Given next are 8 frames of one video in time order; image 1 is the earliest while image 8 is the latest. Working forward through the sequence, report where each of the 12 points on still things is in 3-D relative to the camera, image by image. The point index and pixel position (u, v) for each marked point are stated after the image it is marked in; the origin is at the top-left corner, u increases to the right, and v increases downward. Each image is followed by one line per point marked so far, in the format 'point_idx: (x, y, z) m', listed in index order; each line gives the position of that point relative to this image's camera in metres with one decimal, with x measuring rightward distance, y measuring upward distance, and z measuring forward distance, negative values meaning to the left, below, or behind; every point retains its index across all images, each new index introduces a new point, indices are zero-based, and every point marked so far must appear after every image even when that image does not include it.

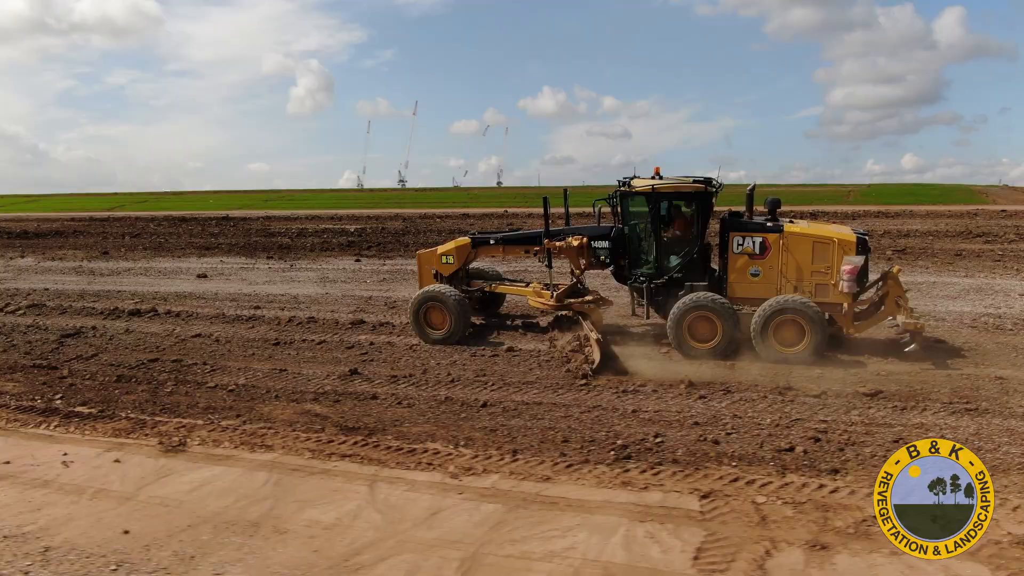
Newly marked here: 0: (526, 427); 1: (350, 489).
0: (+0.1, -1.2, +6.9) m
1: (-1.1, -1.4, +5.6) m
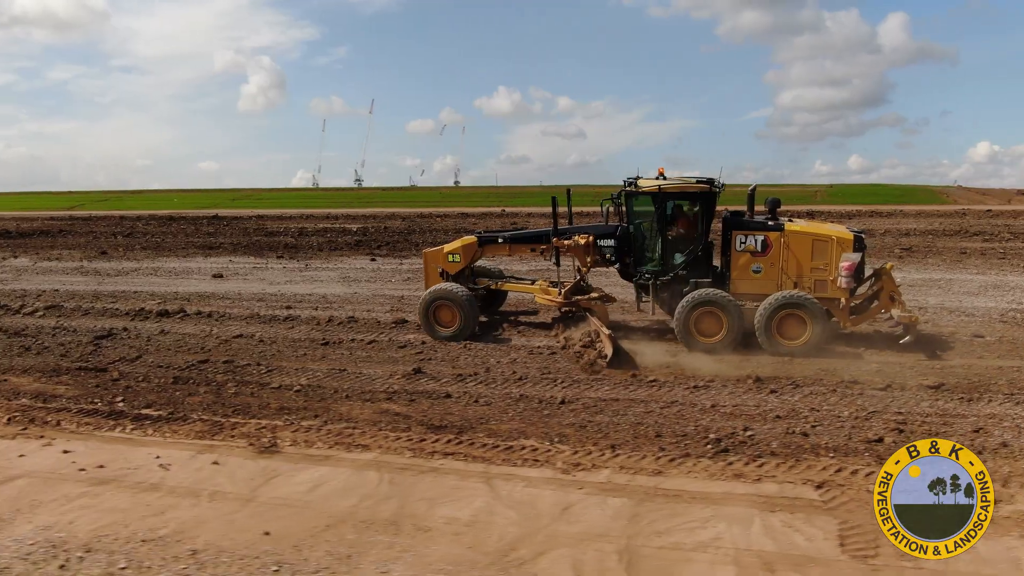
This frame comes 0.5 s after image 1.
0: (+0.9, -1.2, +7.0) m
1: (-0.3, -1.4, +5.7) m
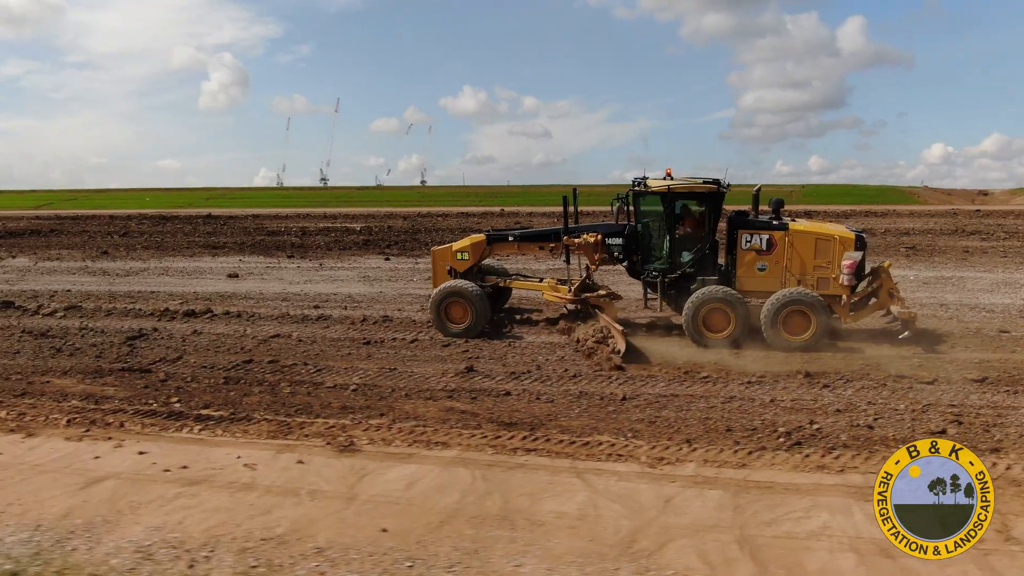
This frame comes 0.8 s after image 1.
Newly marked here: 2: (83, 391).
0: (+1.5, -1.2, +7.1) m
1: (+0.4, -1.4, +5.8) m
2: (-4.4, -1.1, +8.1) m
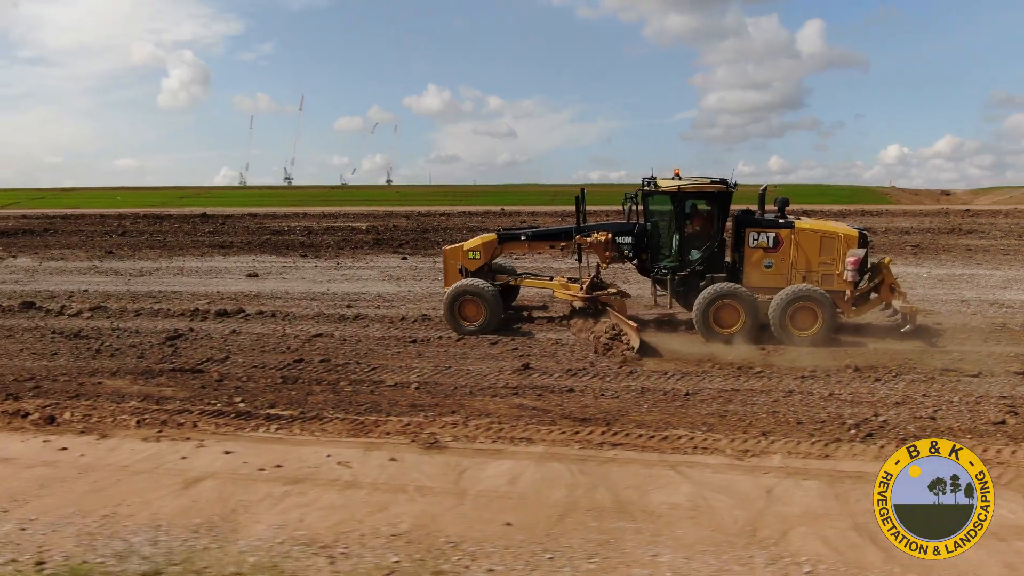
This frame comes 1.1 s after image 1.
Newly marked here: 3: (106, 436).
0: (+2.2, -1.1, +7.3) m
1: (+1.1, -1.4, +5.9) m
2: (-3.8, -1.1, +8.0) m
3: (-3.5, -1.3, +6.8) m
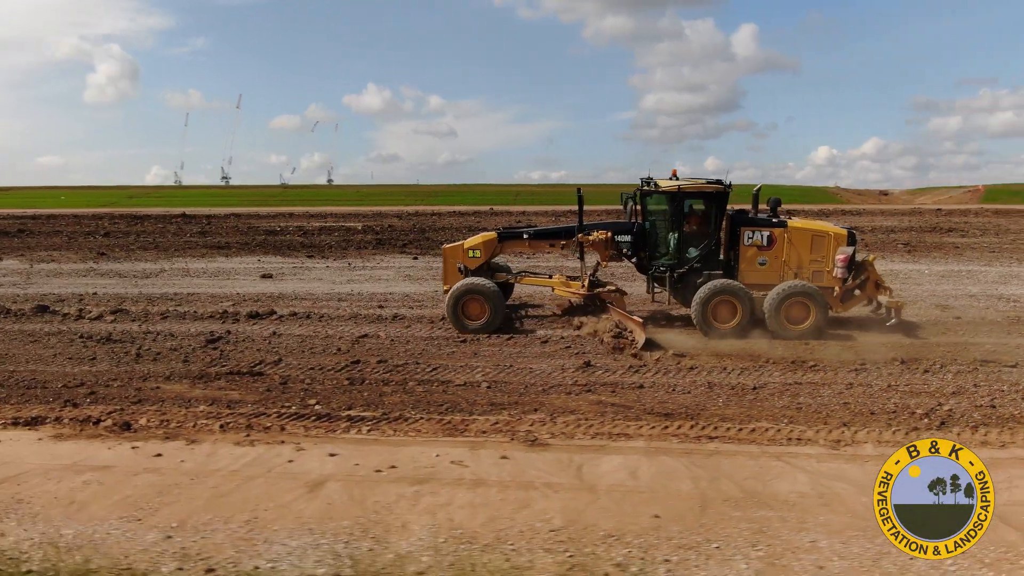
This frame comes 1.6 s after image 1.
0: (+2.9, -1.1, +7.6) m
1: (+2.0, -1.4, +6.1) m
2: (-3.0, -1.1, +7.9) m
3: (-2.6, -1.3, +6.6) m
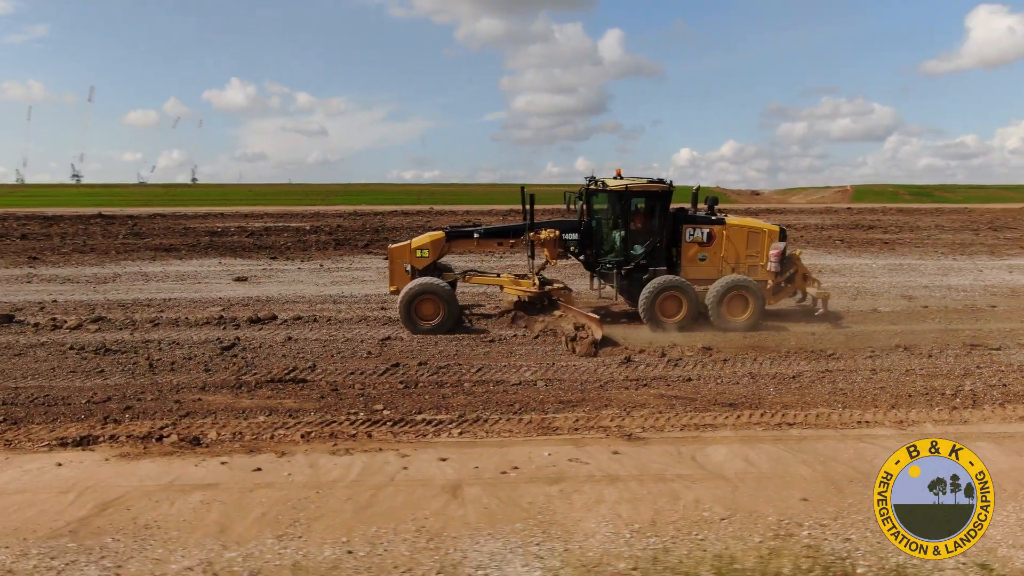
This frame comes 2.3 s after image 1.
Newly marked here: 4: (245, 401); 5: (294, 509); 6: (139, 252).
0: (+3.6, -1.0, +8.1) m
1: (+2.9, -1.3, +6.5) m
2: (-2.4, -1.1, +7.4) m
3: (-1.8, -1.3, +6.3) m
4: (-2.5, -1.1, +7.5) m
5: (-1.4, -1.4, +5.2) m
6: (-7.0, +0.7, +14.8) m
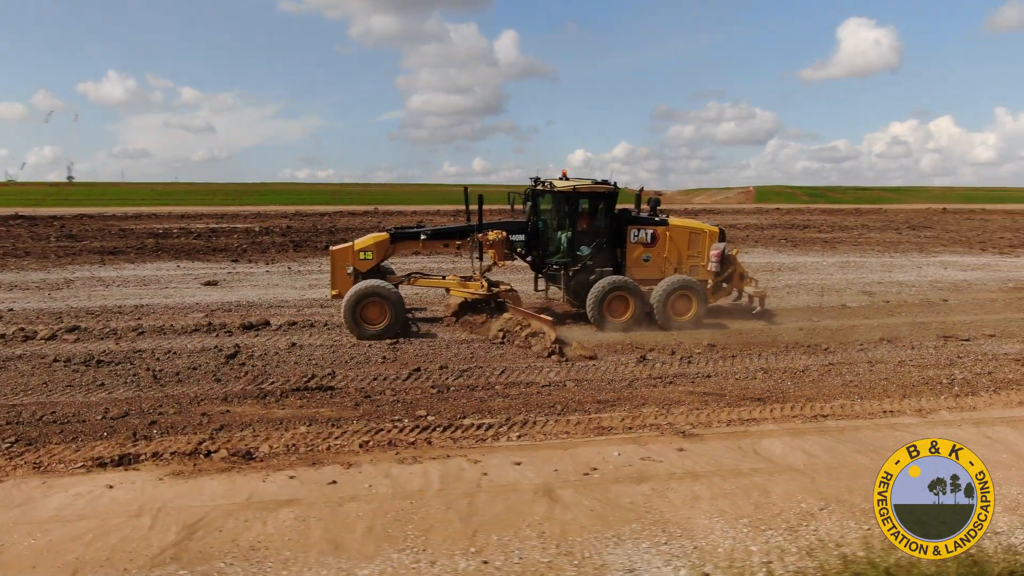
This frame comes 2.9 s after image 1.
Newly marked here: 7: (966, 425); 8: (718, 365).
0: (+3.8, -1.0, +8.5) m
1: (+3.4, -1.3, +6.9) m
2: (-2.0, -1.1, +7.1) m
3: (-1.2, -1.3, +6.1) m
4: (-2.1, -1.1, +7.2) m
5: (-0.7, -1.5, +5.0) m
6: (-7.5, +0.6, +13.8) m
7: (+4.2, -1.3, +7.3) m
8: (+2.3, -0.9, +9.0) m
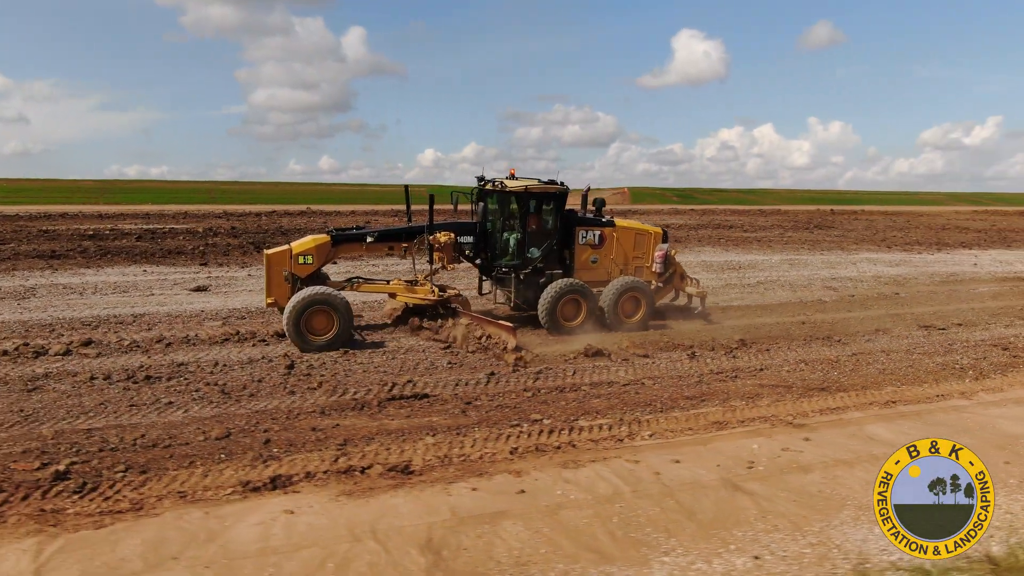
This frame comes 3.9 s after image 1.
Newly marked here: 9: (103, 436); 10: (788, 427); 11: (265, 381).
0: (+4.5, -0.9, +9.3) m
1: (+4.4, -1.2, +7.6) m
2: (-0.9, -1.2, +6.8) m
3: (0.0, -1.4, +5.9) m
4: (-1.1, -1.2, +6.8) m
5: (+0.7, -1.5, +5.0) m
6: (-7.7, +0.4, +12.3) m
7: (+5.1, -1.2, +8.1) m
8: (+3.0, -0.8, +9.4) m
9: (-3.3, -1.2, +6.3) m
10: (+2.4, -1.3, +7.1) m
11: (-2.4, -0.9, +7.7) m
